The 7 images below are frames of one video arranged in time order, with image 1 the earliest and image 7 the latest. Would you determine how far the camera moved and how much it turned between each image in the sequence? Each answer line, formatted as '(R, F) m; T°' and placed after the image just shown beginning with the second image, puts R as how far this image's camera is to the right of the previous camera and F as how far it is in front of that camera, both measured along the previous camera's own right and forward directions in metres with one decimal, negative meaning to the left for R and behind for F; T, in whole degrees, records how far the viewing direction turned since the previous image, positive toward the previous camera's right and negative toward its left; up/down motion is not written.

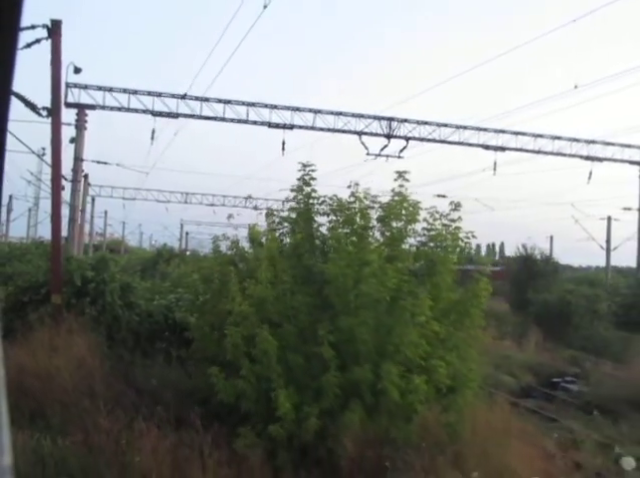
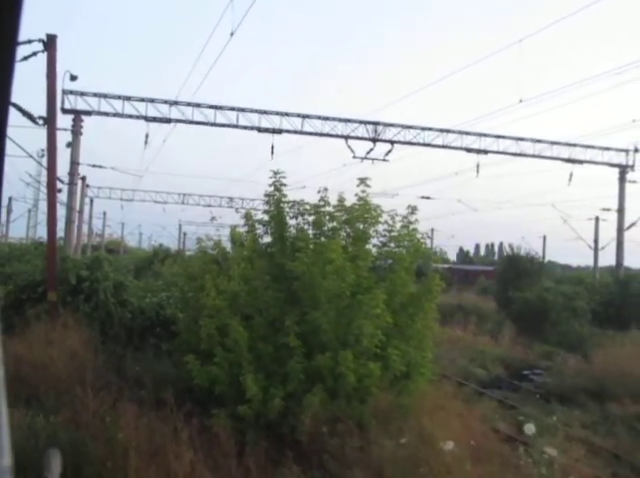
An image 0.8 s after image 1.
(+0.5, -1.0) m; 0°
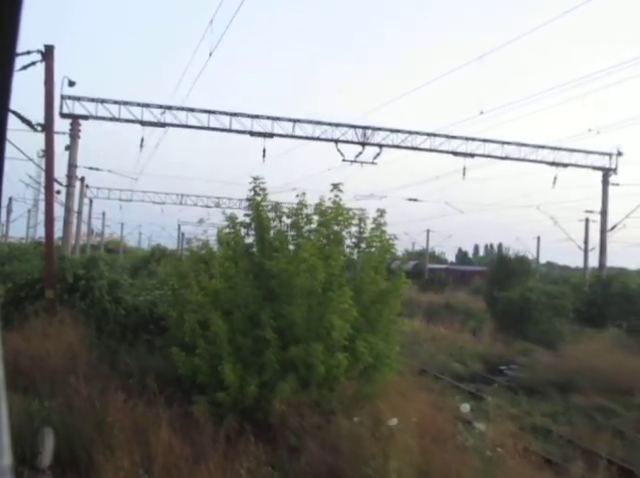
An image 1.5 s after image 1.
(+0.4, -0.9) m; 0°
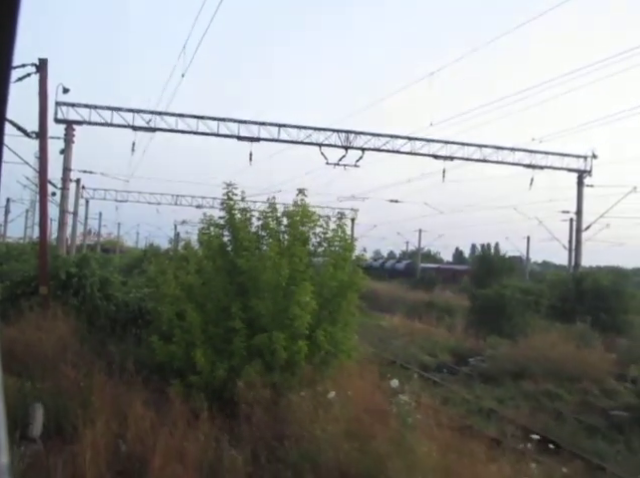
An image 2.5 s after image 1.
(+0.6, -1.3) m; 0°
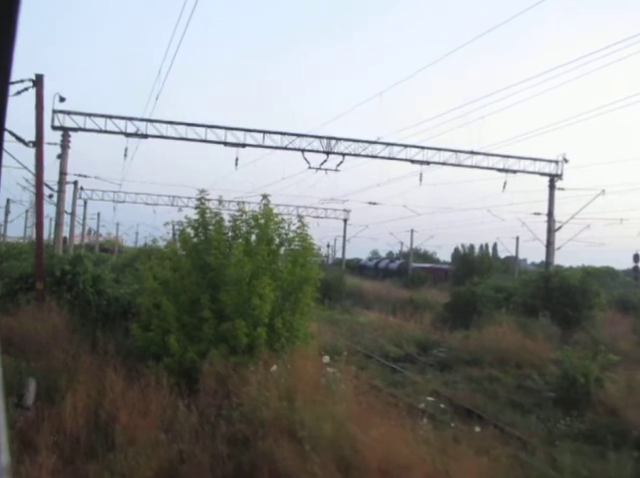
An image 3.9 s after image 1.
(+0.8, -1.8) m; 0°
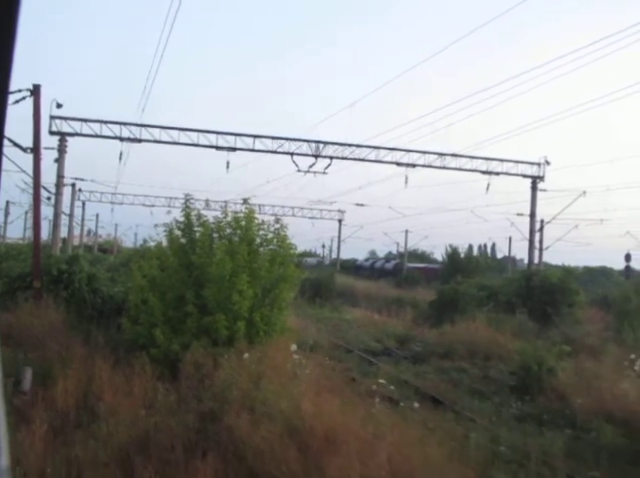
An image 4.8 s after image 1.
(+0.5, -1.2) m; 0°
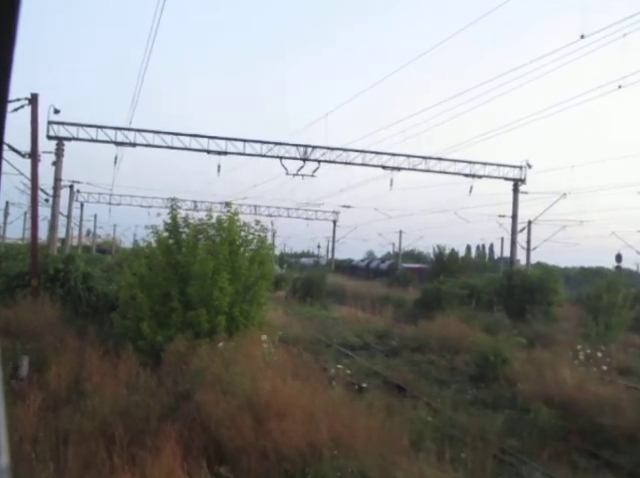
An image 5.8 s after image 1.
(+0.5, -1.3) m; 0°
